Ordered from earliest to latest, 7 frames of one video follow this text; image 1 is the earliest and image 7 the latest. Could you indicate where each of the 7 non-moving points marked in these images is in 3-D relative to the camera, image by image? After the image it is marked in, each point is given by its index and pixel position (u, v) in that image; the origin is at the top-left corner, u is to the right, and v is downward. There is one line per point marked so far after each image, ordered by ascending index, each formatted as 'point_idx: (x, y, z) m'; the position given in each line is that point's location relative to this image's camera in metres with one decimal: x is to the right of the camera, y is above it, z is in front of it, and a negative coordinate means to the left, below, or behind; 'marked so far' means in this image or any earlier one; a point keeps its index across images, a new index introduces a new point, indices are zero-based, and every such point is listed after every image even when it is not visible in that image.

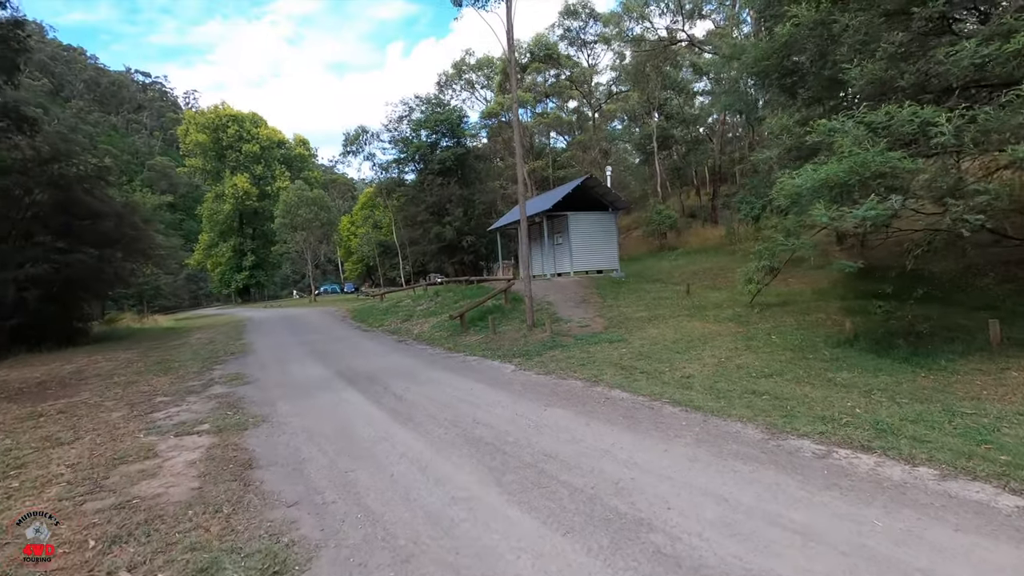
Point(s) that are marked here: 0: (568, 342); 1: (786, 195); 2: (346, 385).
0: (+1.3, -1.2, +12.2) m
1: (+4.0, +1.4, +7.8) m
2: (-3.0, -1.8, +9.5) m
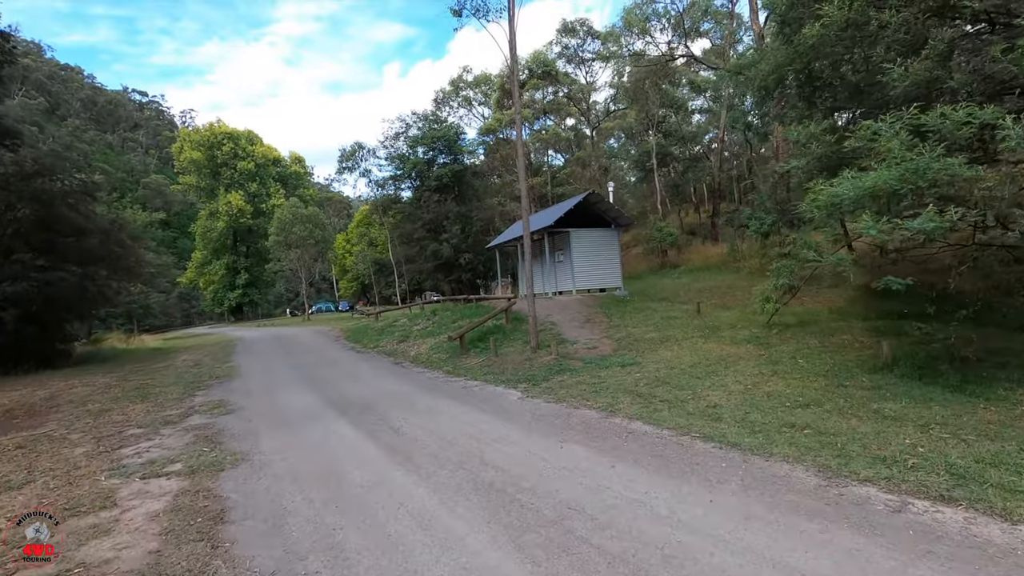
0: (+1.3, -1.7, +11.4) m
1: (+4.2, +1.1, +7.2) m
2: (-2.9, -2.1, +8.7) m
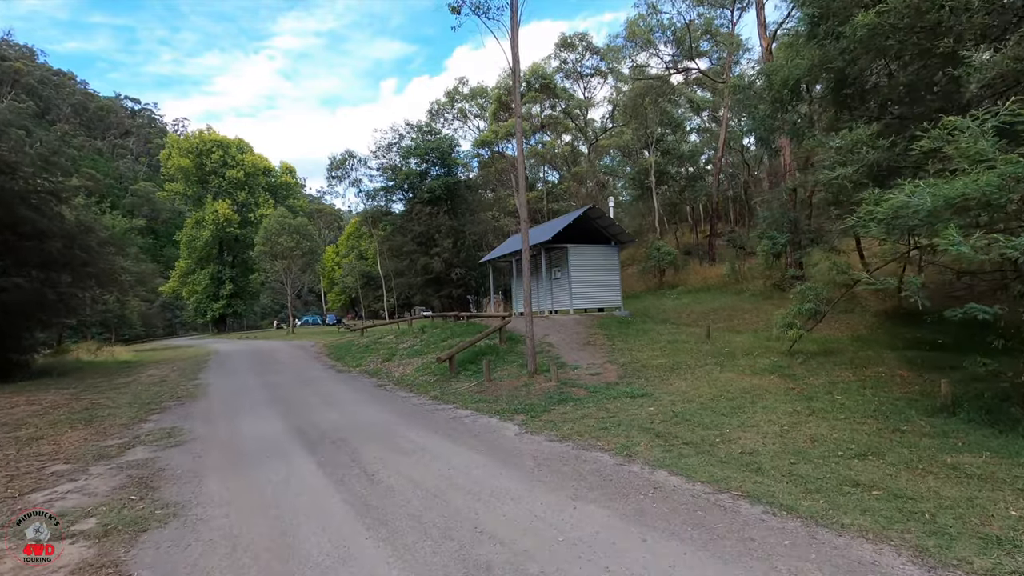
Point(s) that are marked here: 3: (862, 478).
0: (+1.3, -2.0, +10.2) m
1: (+4.2, +0.8, +6.1) m
2: (-2.9, -2.3, +7.4) m
3: (+3.6, -1.9, +5.4) m
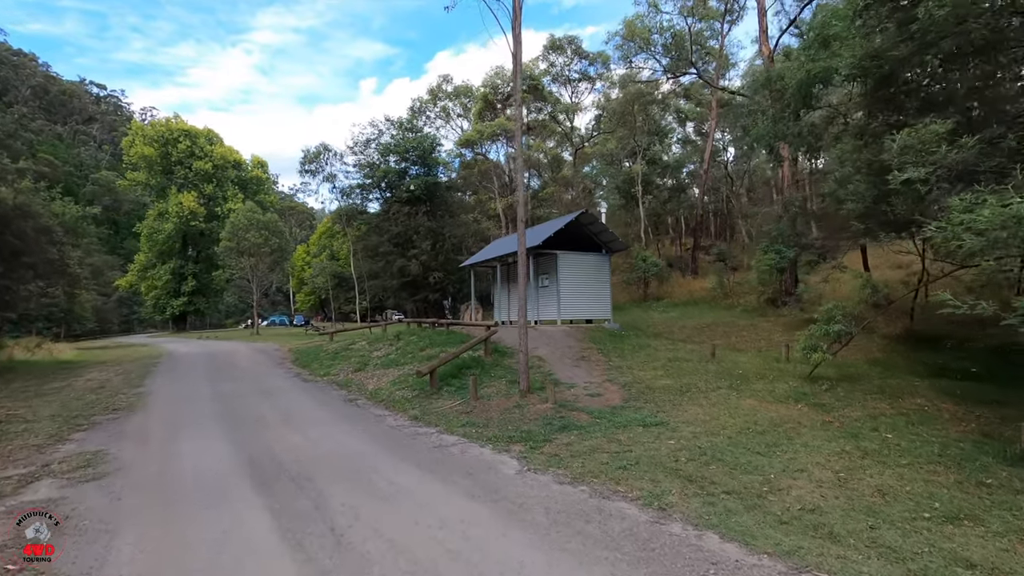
0: (+1.2, -2.2, +8.9) m
1: (+4.4, +0.6, +5.0) m
2: (-2.9, -2.3, +5.9) m
3: (+3.7, -2.1, +4.3) m
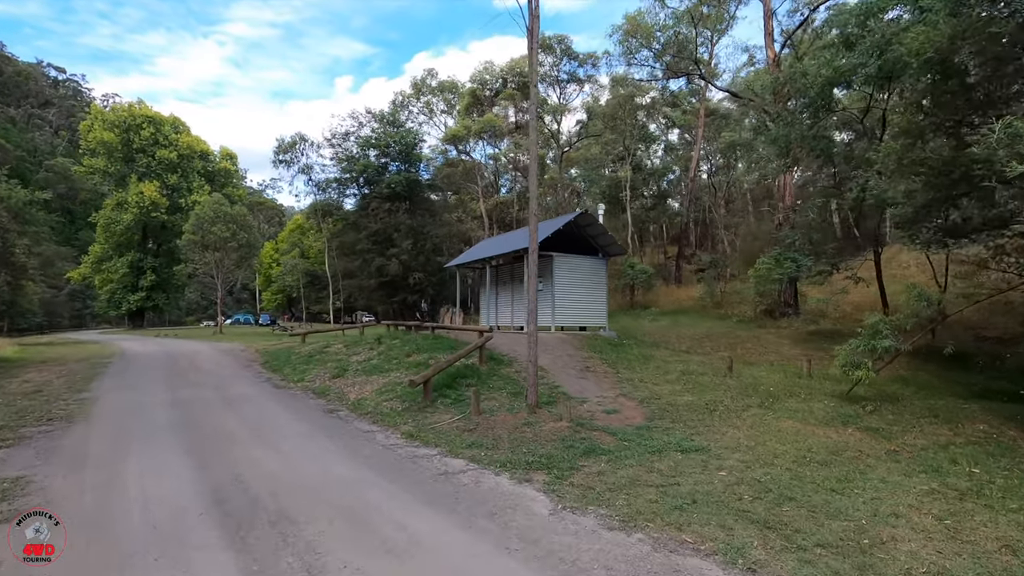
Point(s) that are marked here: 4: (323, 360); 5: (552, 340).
0: (+1.4, -2.3, +7.8) m
1: (+4.9, +0.5, +4.1) m
2: (-2.5, -2.2, +4.5) m
3: (+4.2, -2.2, +3.3) m
4: (-6.1, -2.3, +17.2) m
5: (+1.2, -1.5, +15.7) m
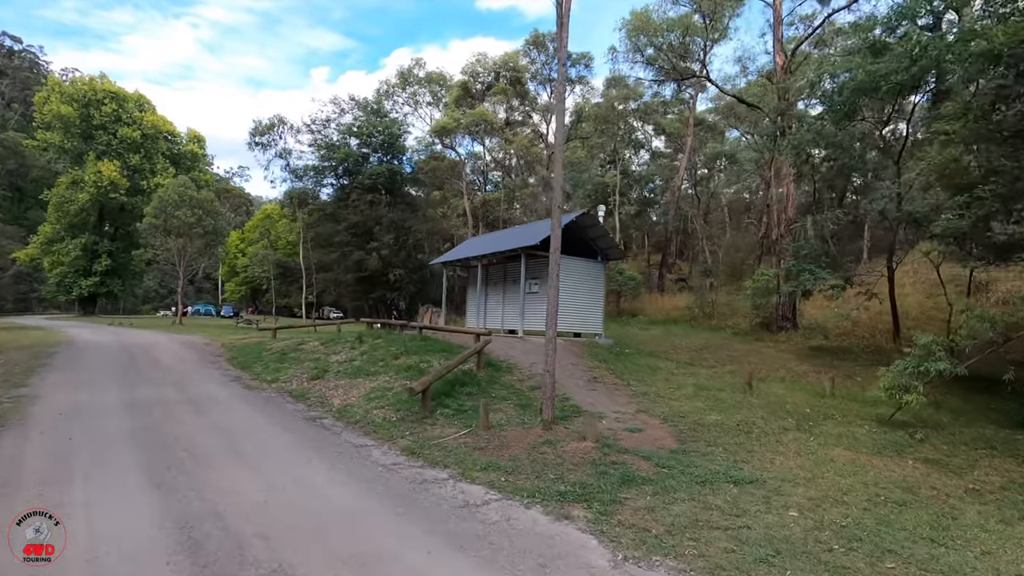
0: (+1.7, -2.3, +6.8) m
1: (+5.5, +0.3, +3.3) m
2: (-2.0, -2.1, +3.3) m
3: (+4.7, -2.4, +2.5) m
4: (-6.4, -2.1, +15.8) m
5: (+1.1, -1.6, +14.7) m
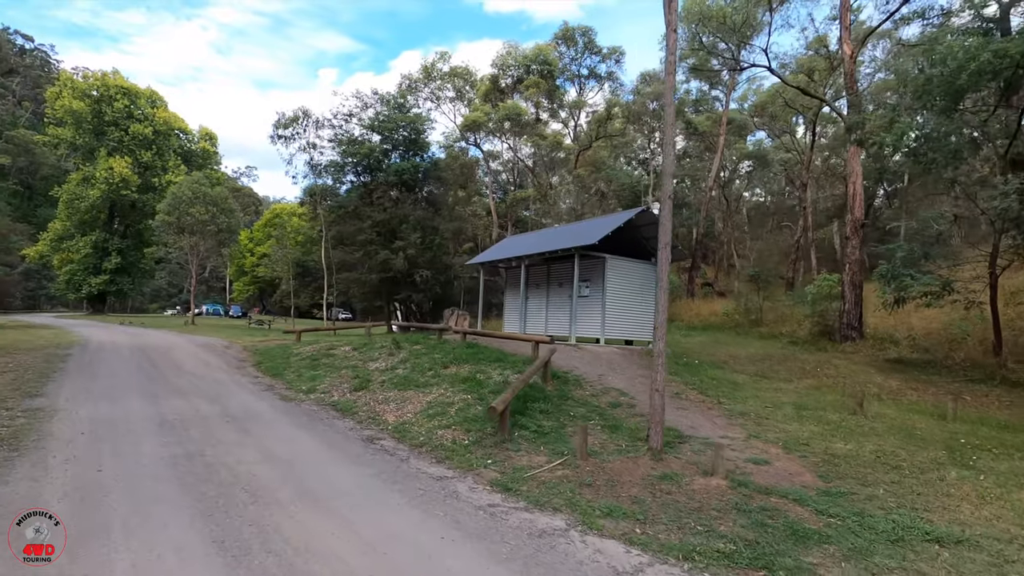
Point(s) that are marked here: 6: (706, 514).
0: (+3.0, -2.4, +5.5) m
1: (+6.9, +0.2, +2.0) m
2: (-0.6, -2.1, +2.0) m
3: (+6.0, -2.4, +1.1) m
4: (-4.9, -2.1, +14.5) m
5: (+2.5, -1.7, +13.3) m
6: (+2.1, -2.4, +5.6) m
